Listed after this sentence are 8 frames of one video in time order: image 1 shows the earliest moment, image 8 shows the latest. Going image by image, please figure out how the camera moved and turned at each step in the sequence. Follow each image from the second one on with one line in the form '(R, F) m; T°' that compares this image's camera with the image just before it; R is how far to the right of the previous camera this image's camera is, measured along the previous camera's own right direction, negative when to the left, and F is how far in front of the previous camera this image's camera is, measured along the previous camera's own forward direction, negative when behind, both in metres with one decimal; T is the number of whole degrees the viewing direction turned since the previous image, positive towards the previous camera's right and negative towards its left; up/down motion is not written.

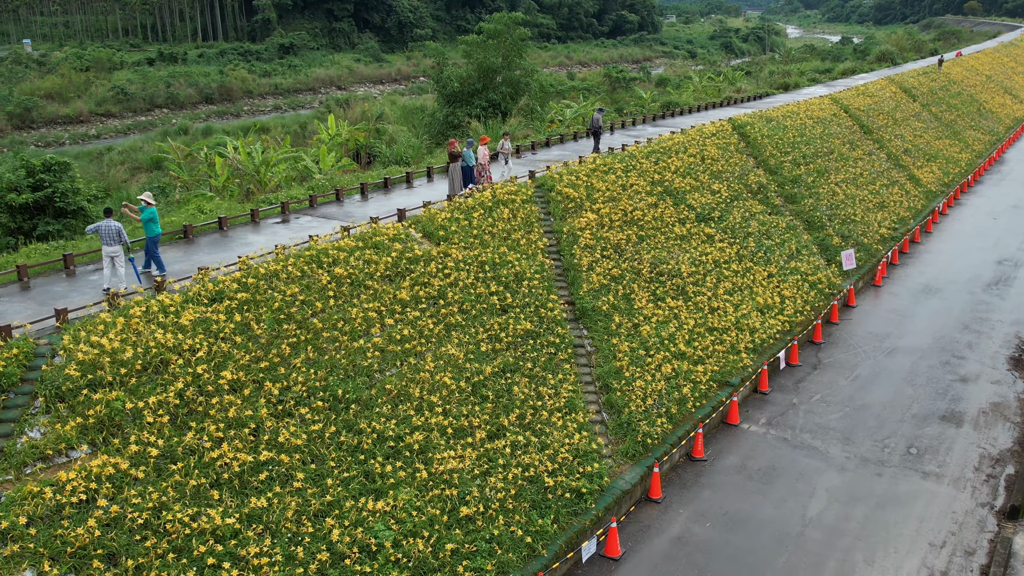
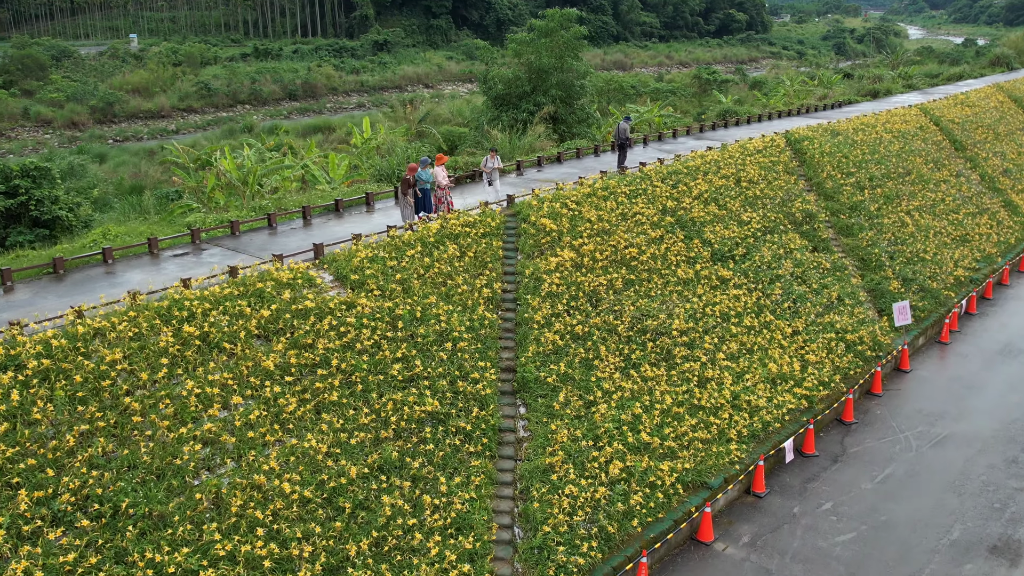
(+2.2, +3.0) m; -6°
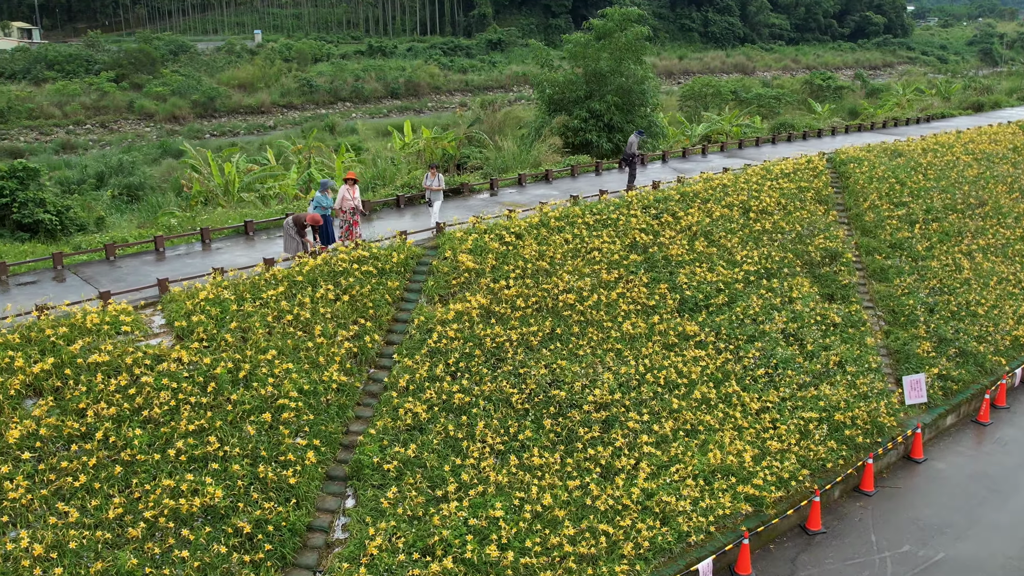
(+2.8, +2.5) m; -8°
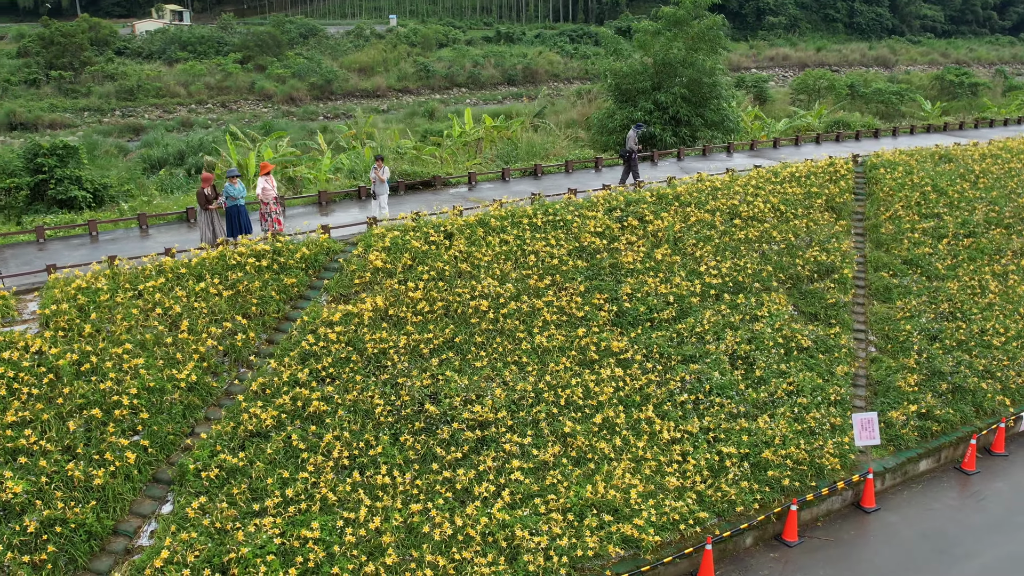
(+2.7, +1.0) m; -8°
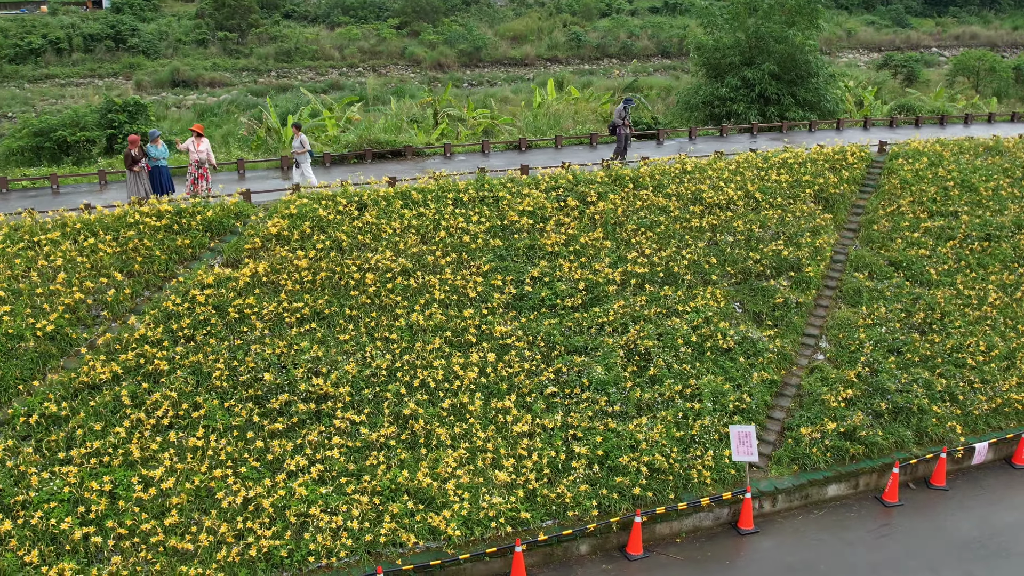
(+3.4, +0.7) m; -11°
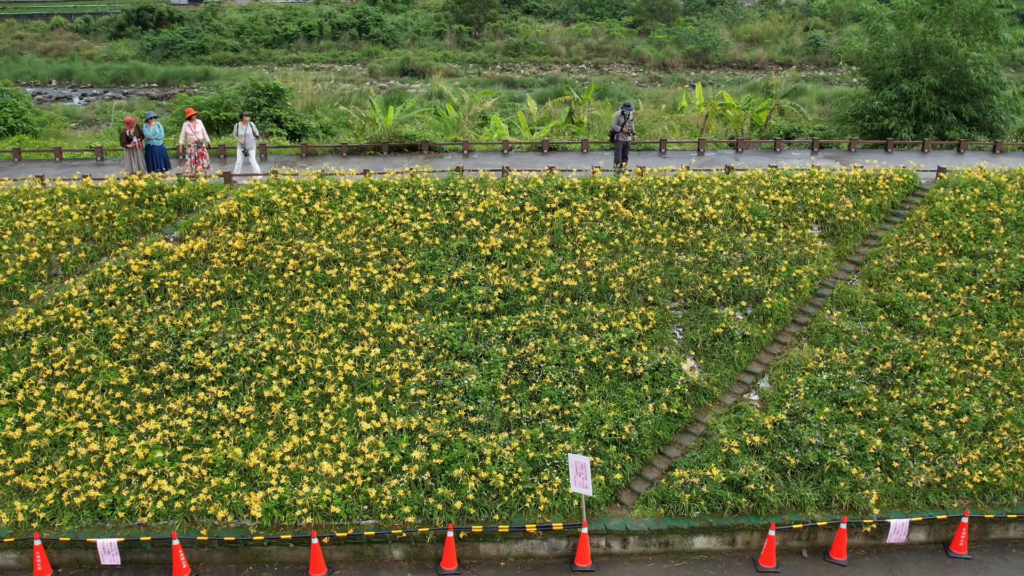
(+4.1, +0.7) m; -16°
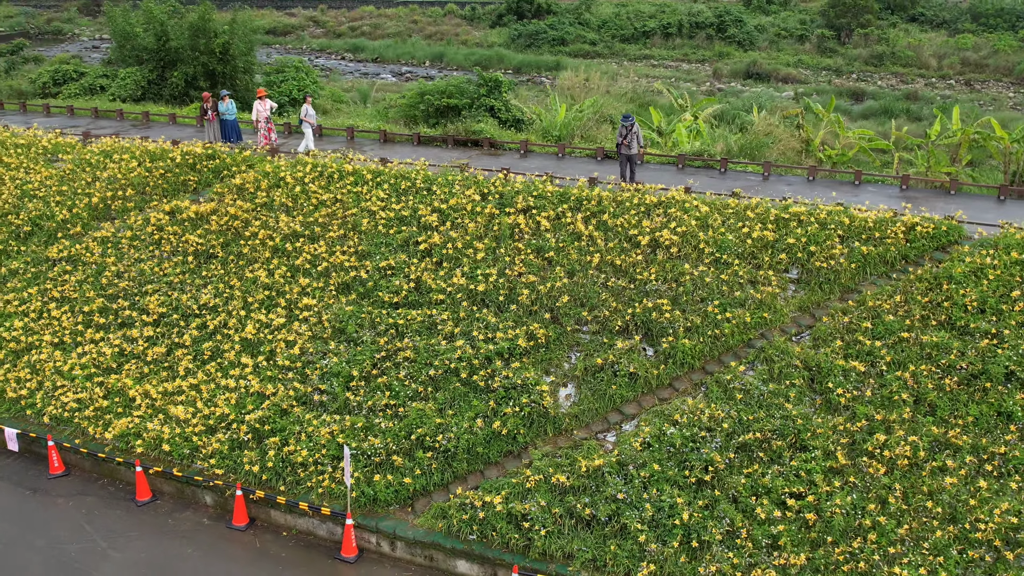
(+5.7, +1.2) m; -24°
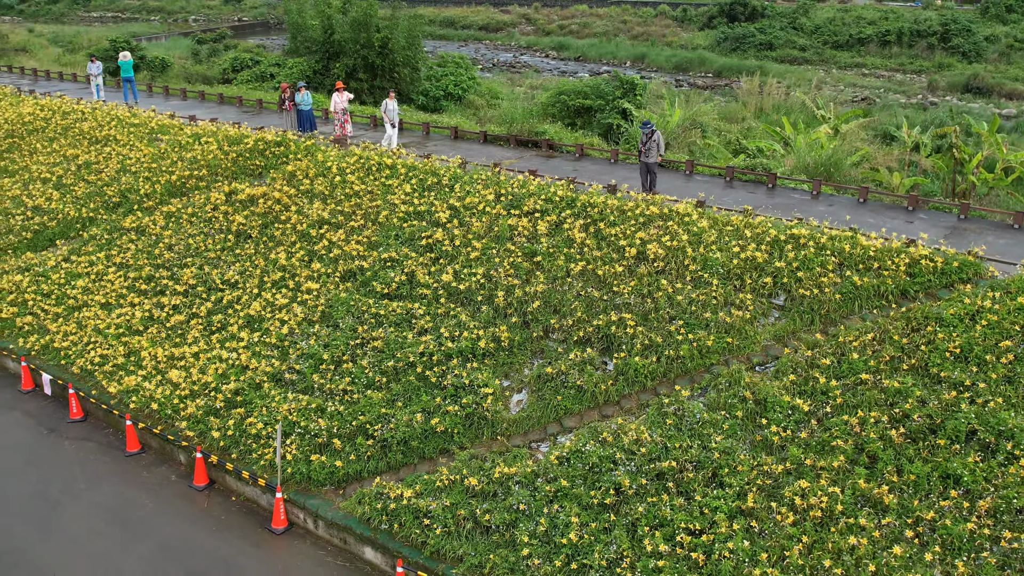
(+2.9, +0.3) m; -13°
